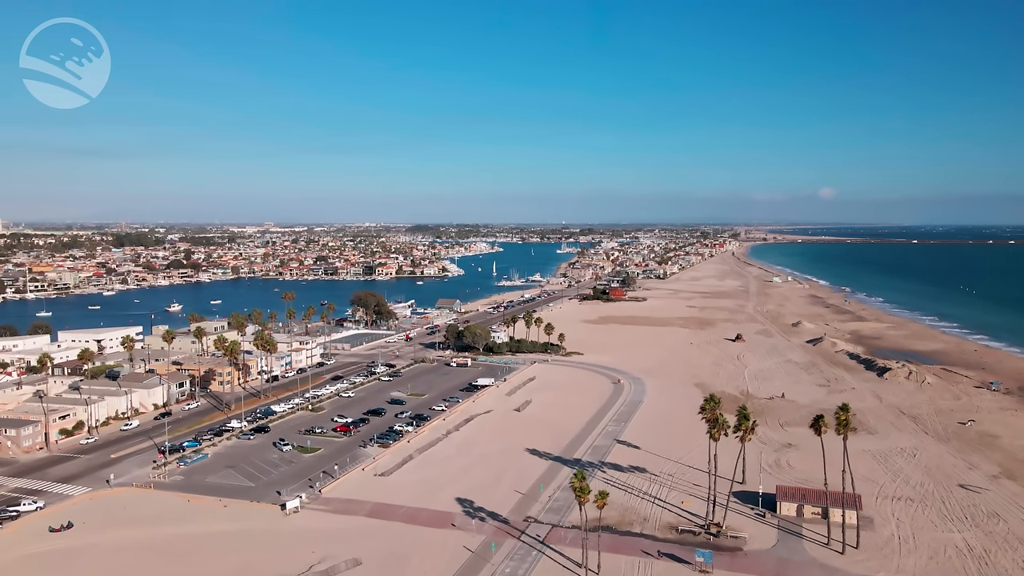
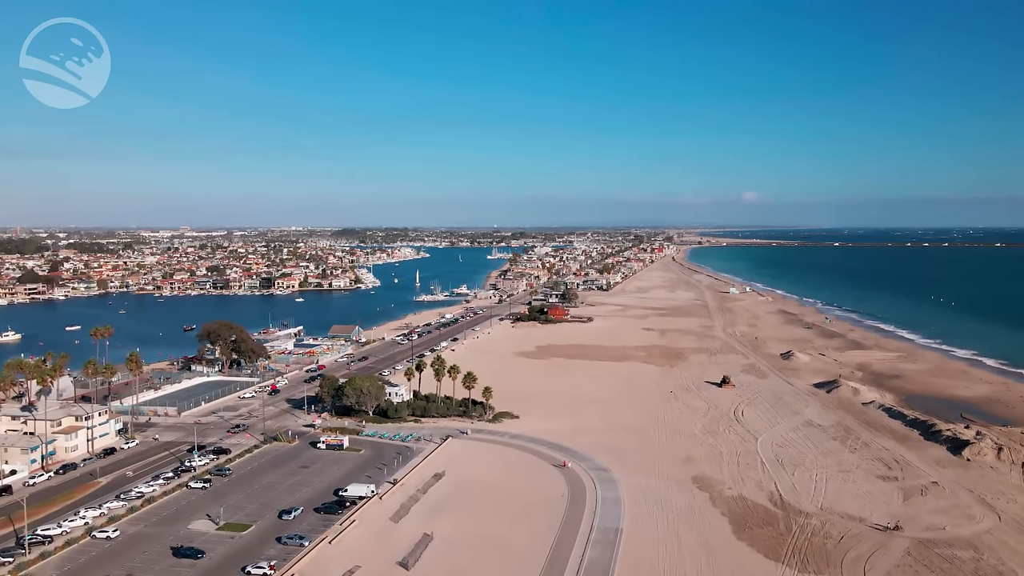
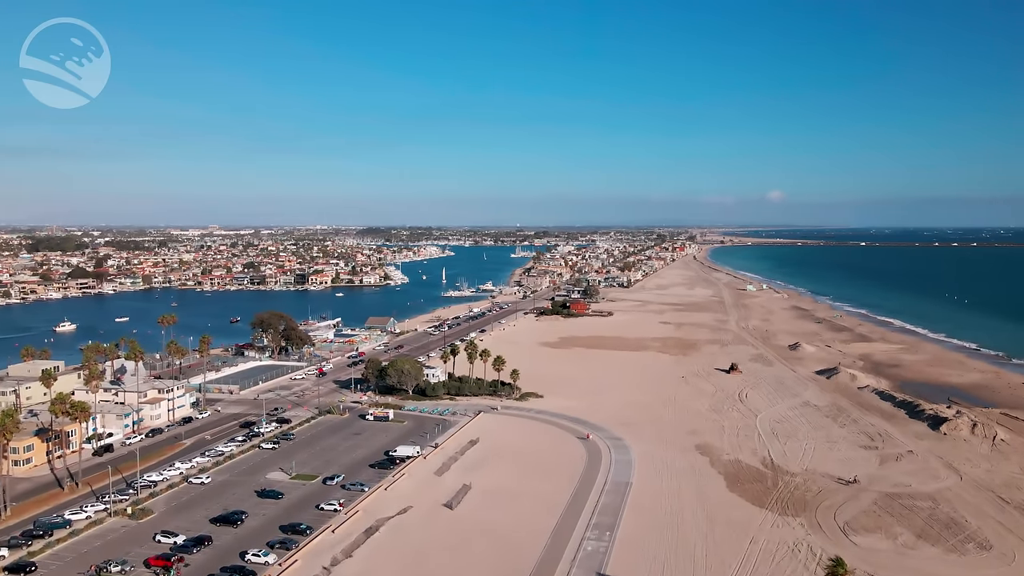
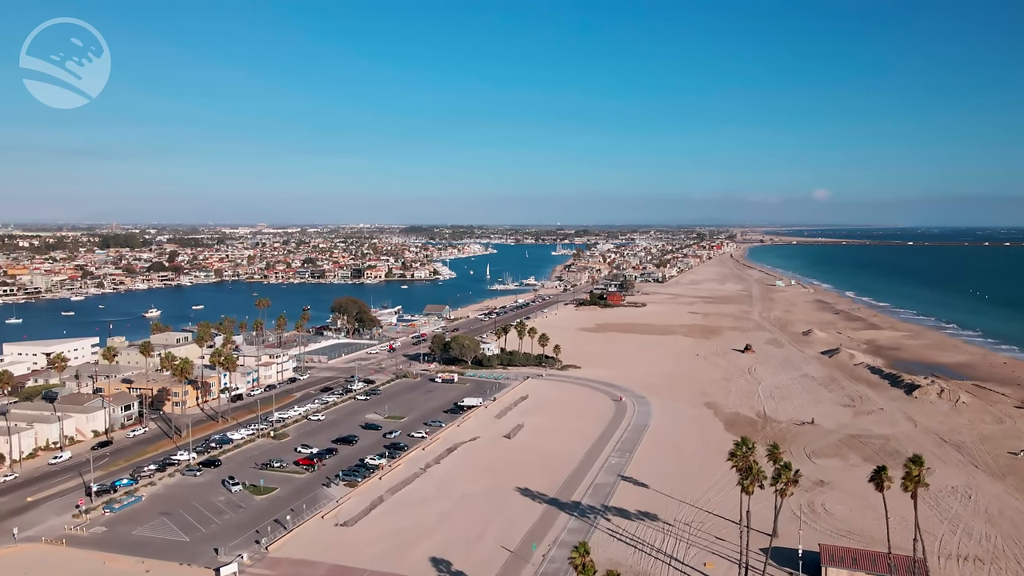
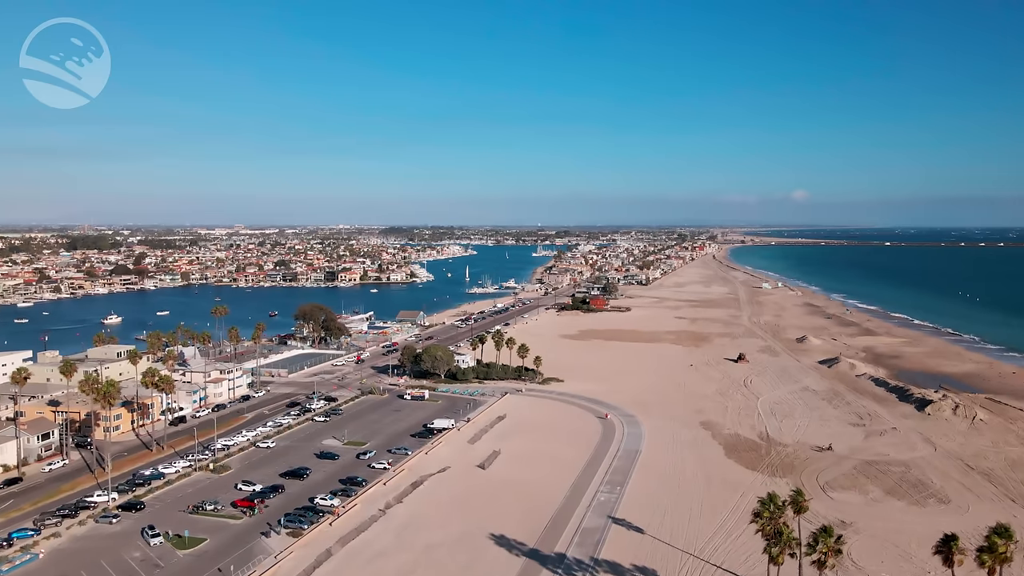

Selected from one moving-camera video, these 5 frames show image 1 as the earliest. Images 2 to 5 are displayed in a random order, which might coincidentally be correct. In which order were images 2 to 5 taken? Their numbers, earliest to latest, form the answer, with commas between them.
4, 5, 3, 2
